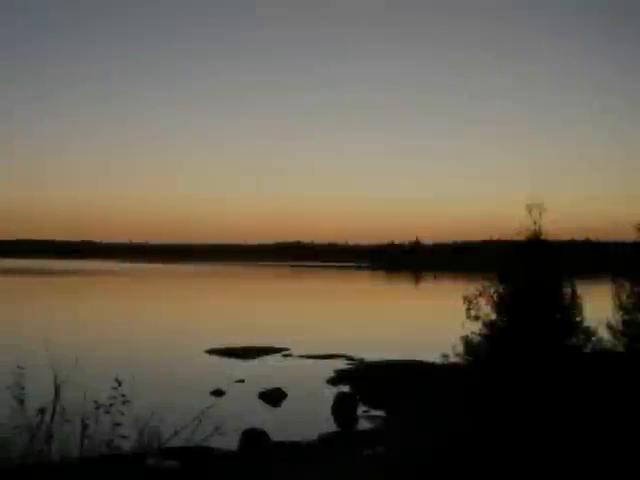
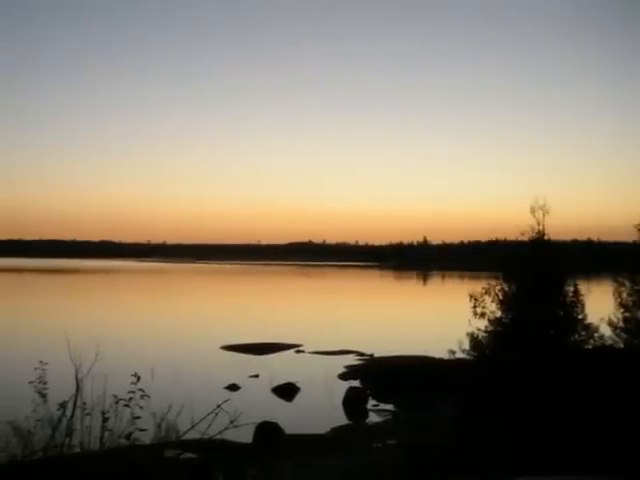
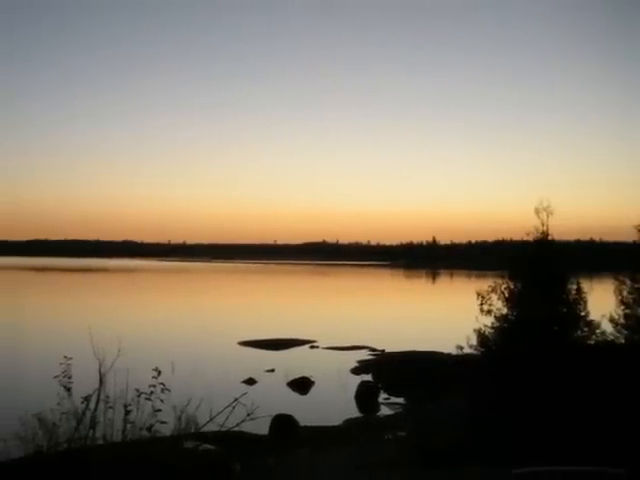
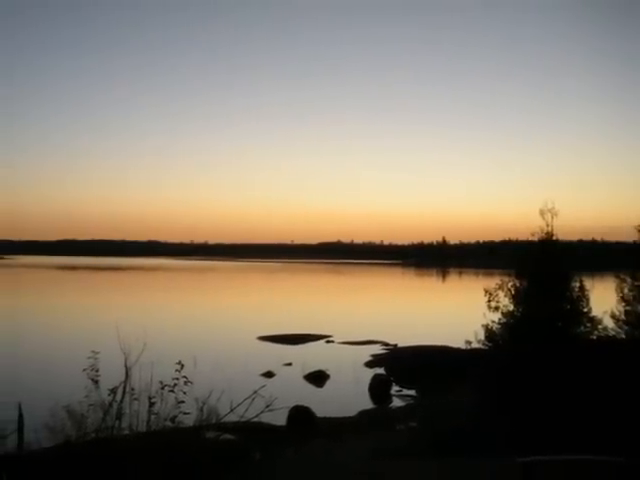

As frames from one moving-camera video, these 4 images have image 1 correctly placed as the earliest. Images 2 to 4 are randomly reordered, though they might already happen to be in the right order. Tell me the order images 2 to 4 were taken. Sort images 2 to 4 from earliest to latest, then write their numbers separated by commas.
2, 3, 4
